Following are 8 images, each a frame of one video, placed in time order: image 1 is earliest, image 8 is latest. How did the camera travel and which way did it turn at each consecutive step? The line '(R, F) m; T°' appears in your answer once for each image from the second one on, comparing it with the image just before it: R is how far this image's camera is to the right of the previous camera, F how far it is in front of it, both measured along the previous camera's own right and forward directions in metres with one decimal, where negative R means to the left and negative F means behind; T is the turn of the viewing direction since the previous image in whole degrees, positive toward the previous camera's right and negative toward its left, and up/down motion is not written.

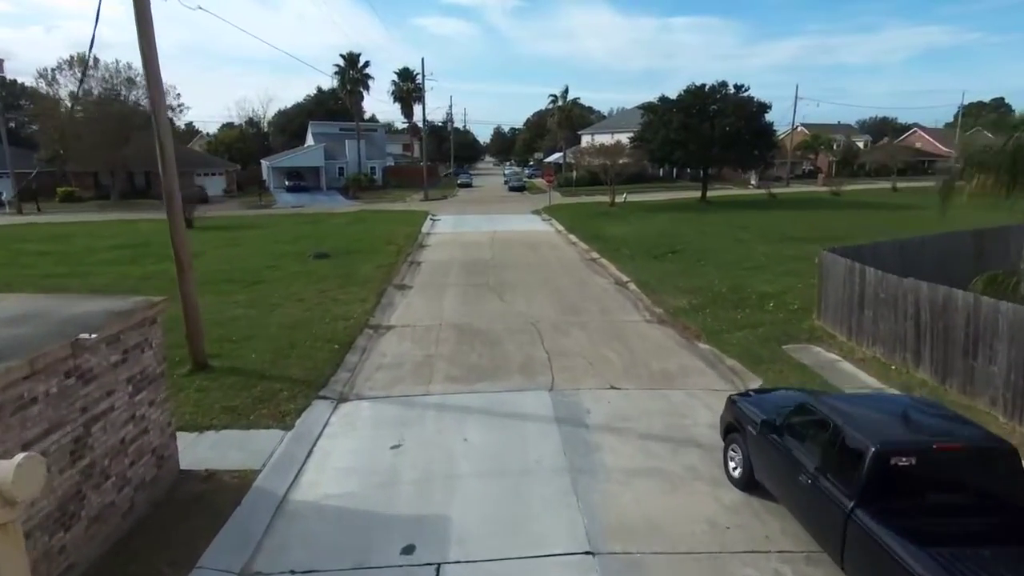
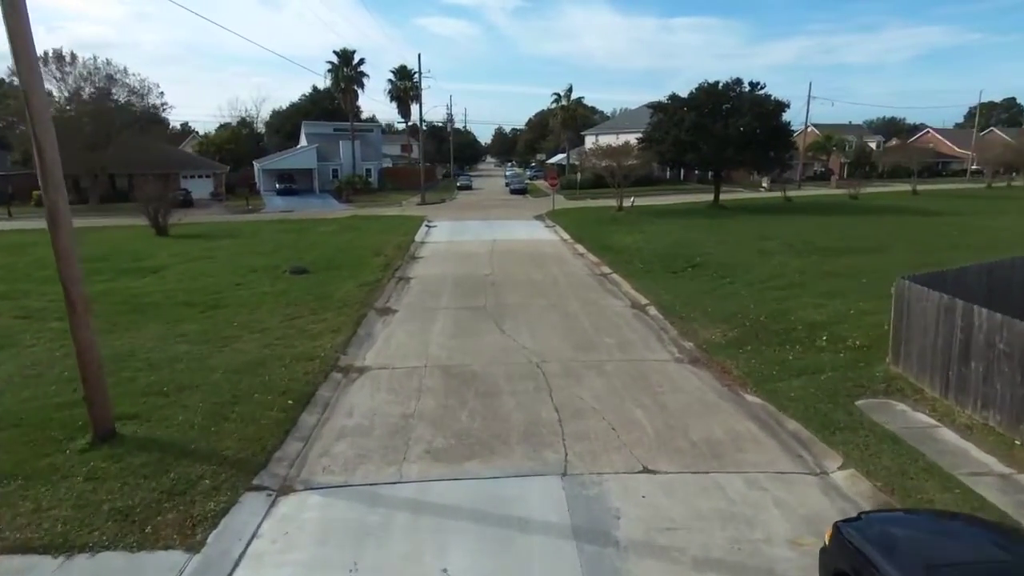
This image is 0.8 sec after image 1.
(0.0, +1.9) m; 0°
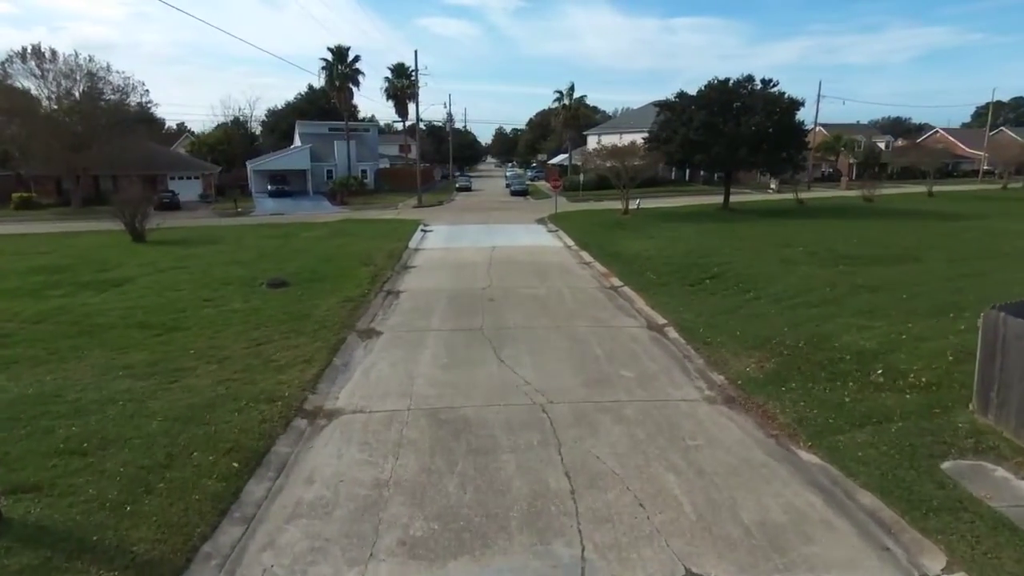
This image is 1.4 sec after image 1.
(0.0, +1.4) m; 0°
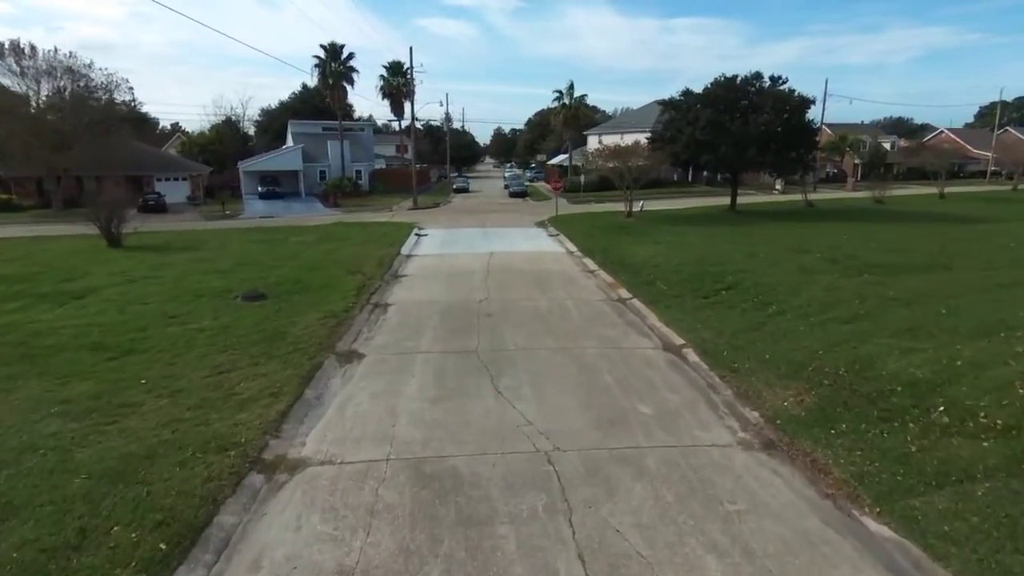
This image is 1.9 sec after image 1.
(0.0, +1.2) m; 0°
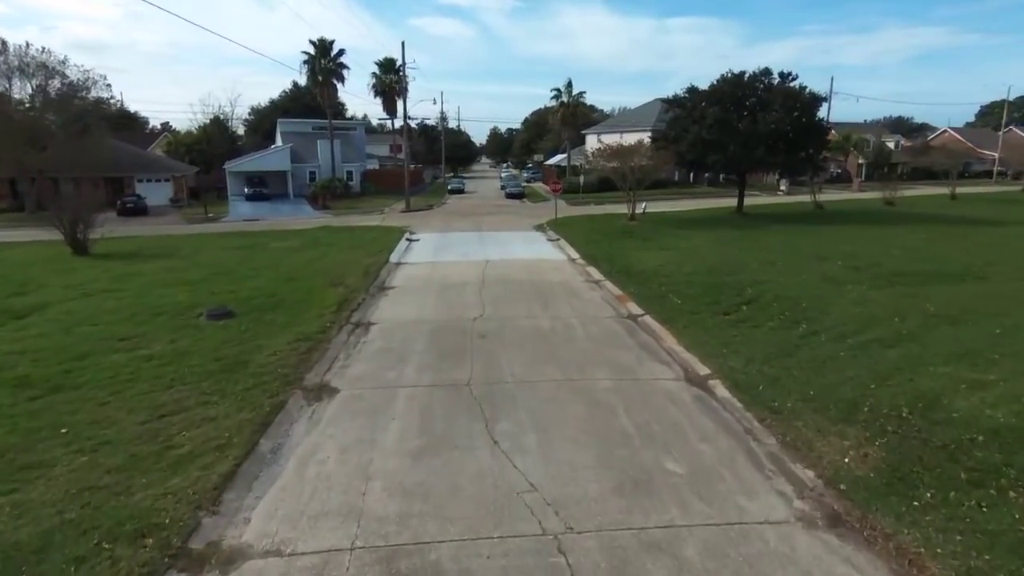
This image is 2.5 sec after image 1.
(0.0, +1.3) m; 0°
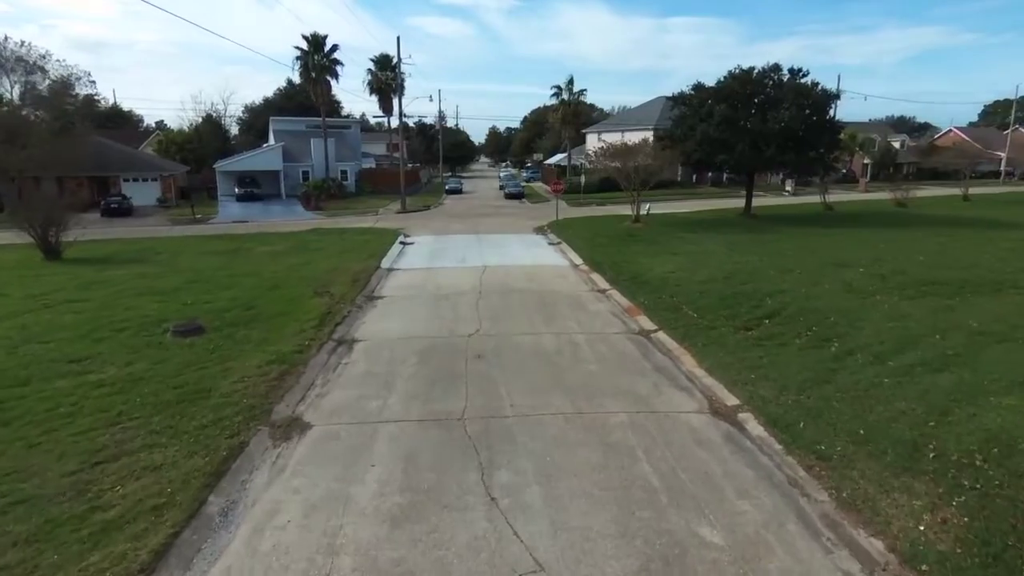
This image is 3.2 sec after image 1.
(0.0, +1.1) m; 0°
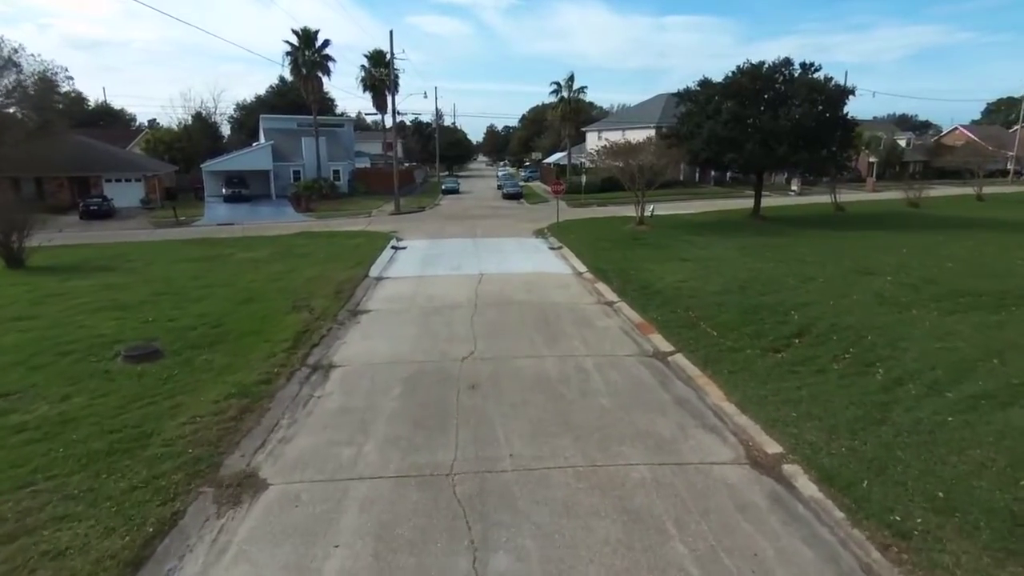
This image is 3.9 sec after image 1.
(0.0, +1.2) m; 0°
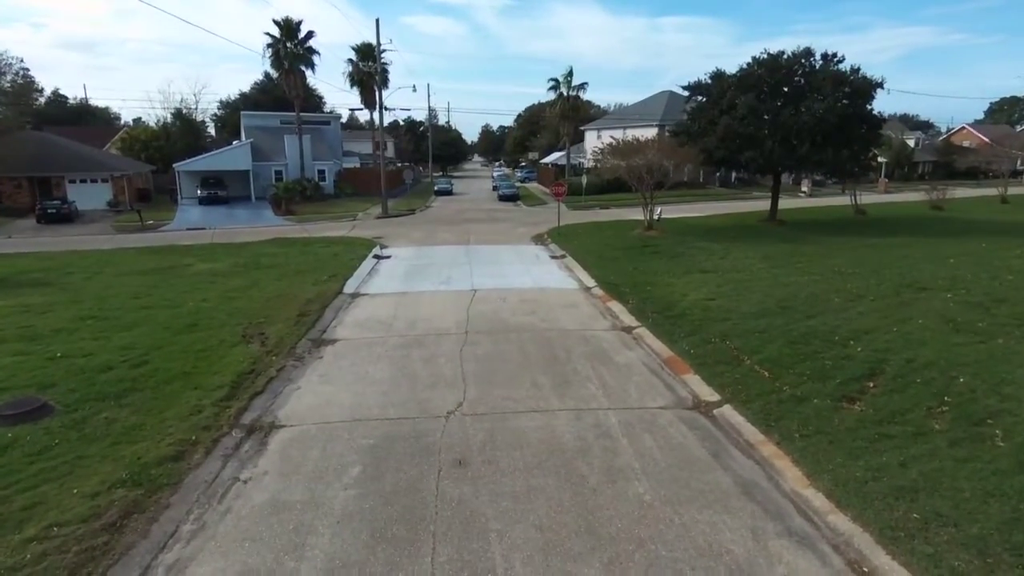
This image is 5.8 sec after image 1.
(0.0, +2.1) m; 0°
